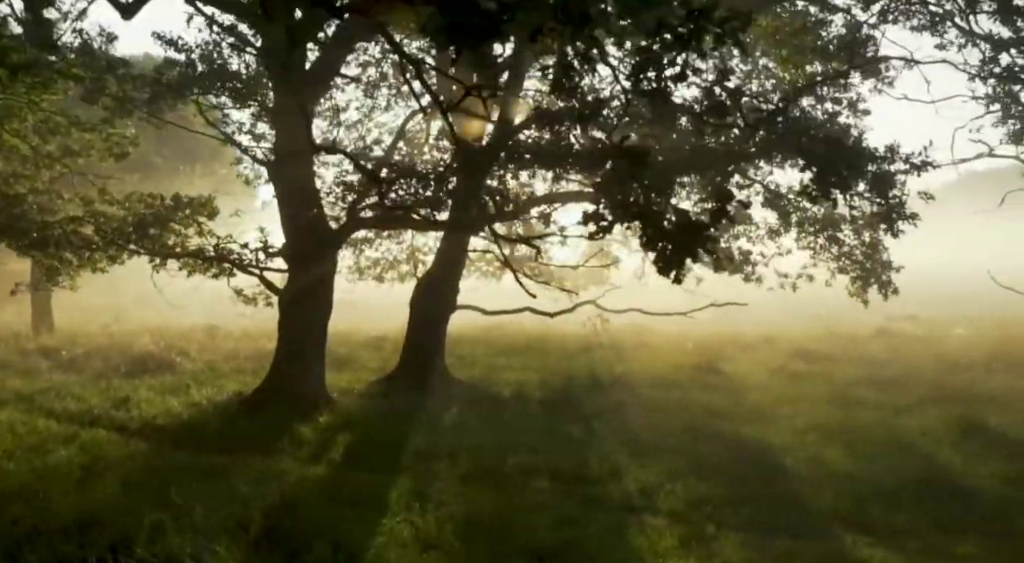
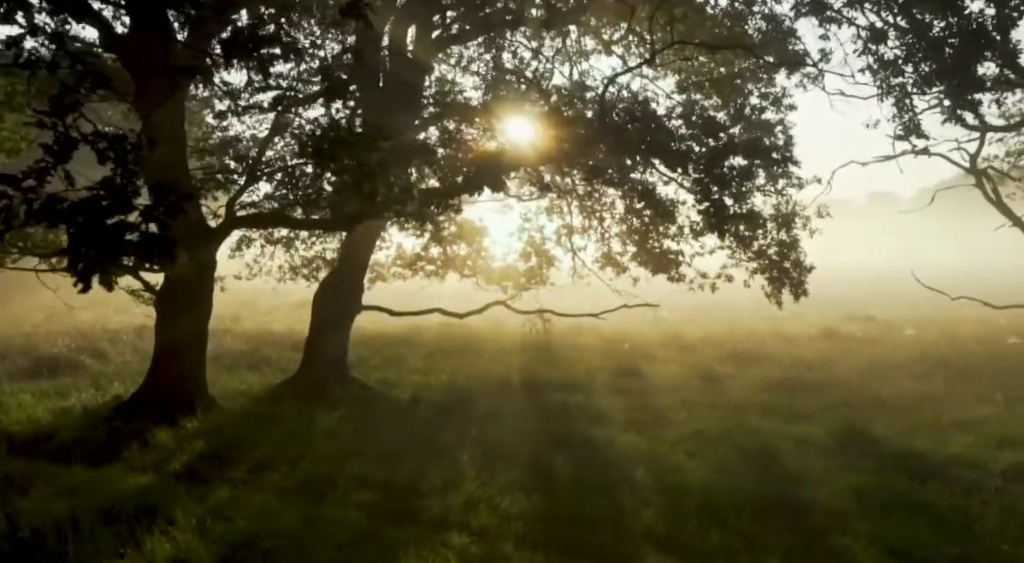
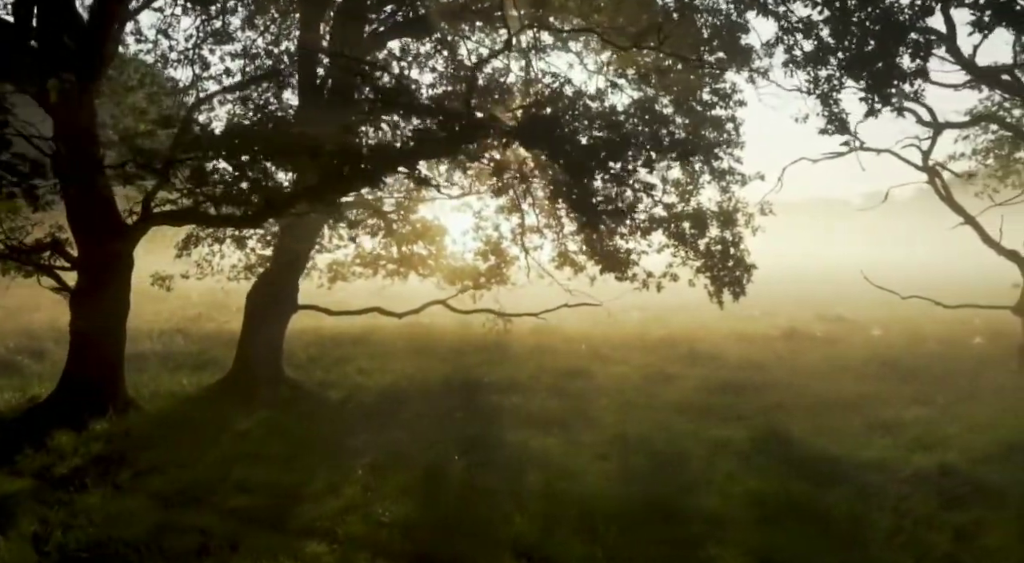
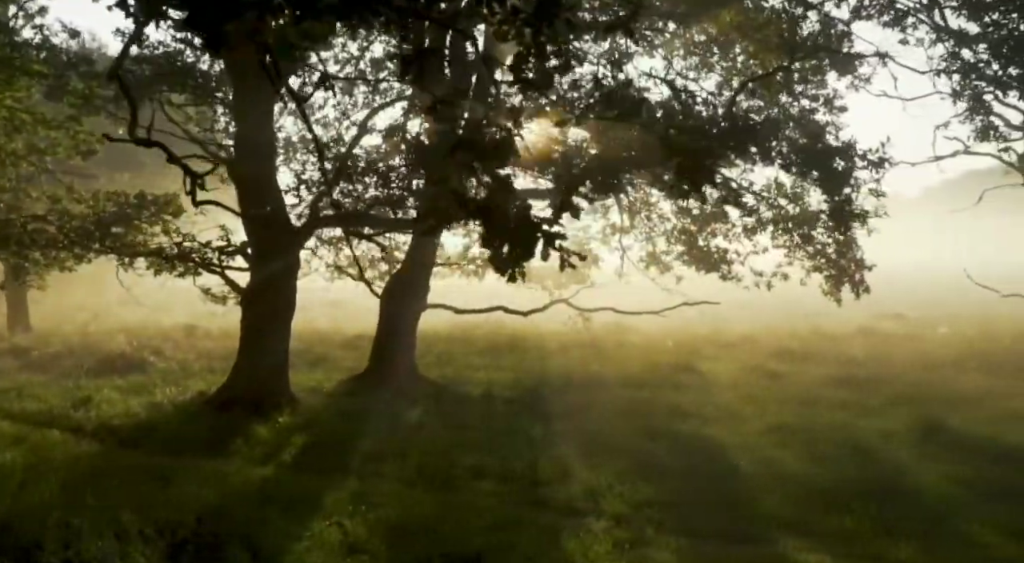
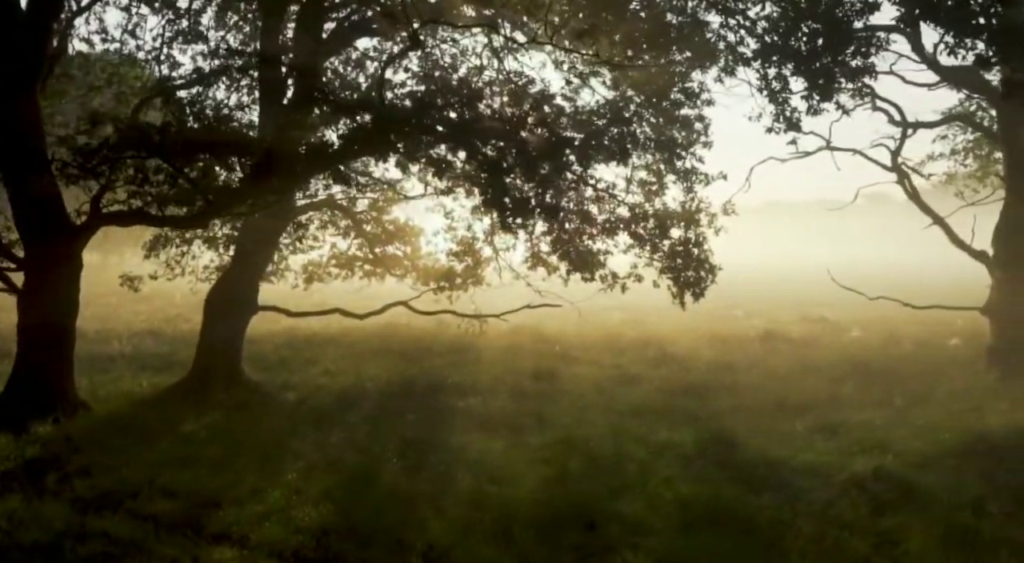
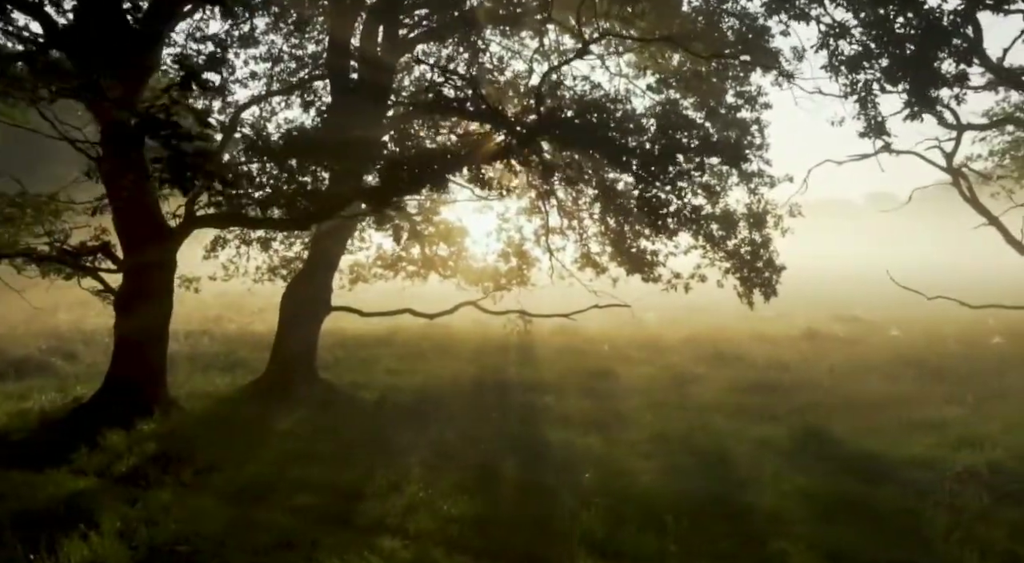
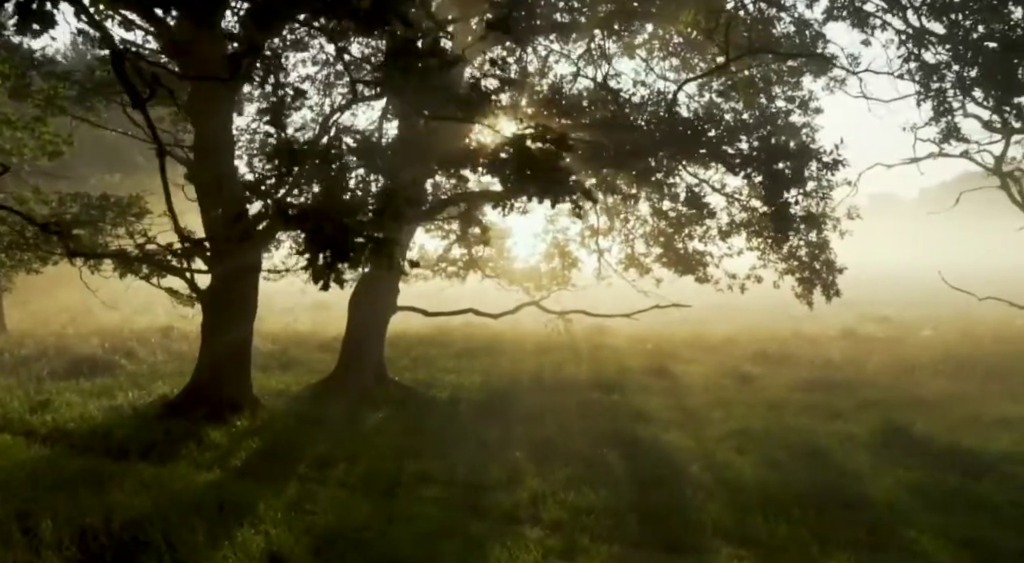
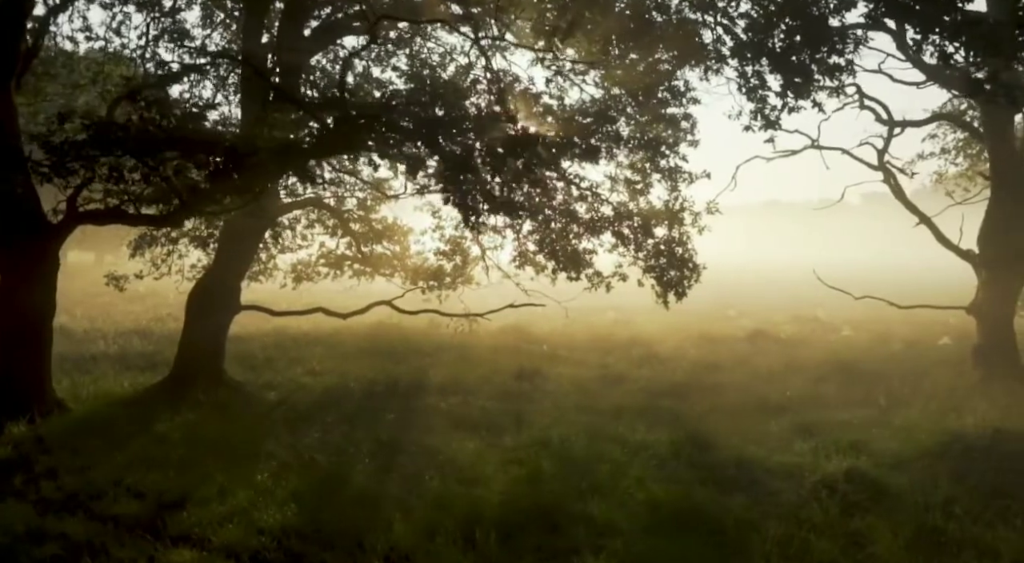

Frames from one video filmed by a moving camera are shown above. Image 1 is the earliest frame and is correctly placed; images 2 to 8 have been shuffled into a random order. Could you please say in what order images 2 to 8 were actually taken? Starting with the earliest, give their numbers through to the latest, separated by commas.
4, 7, 2, 6, 3, 5, 8
